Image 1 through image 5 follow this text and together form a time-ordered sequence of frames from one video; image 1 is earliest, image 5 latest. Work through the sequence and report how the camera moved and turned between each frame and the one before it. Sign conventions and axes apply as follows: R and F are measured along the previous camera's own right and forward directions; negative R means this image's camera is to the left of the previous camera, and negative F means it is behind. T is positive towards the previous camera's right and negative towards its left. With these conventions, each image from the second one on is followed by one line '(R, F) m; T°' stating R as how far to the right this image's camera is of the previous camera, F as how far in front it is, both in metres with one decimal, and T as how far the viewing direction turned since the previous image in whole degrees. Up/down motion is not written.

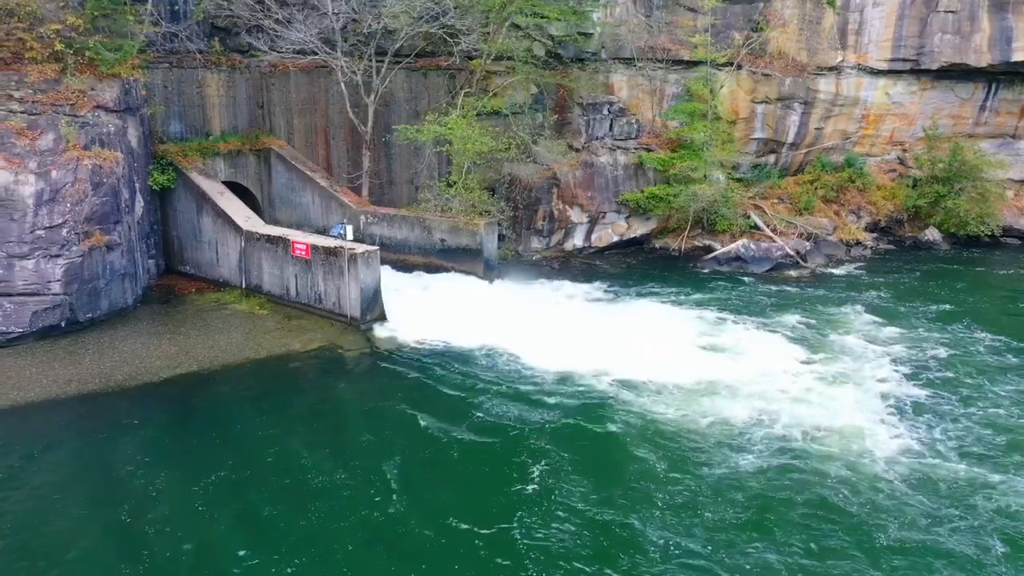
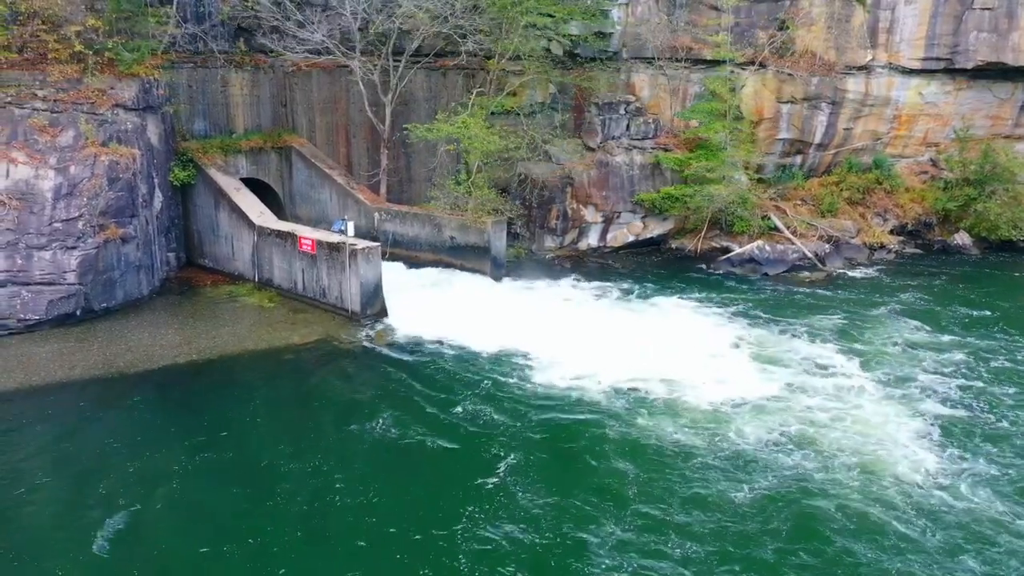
(+1.2, -0.1) m; -4°
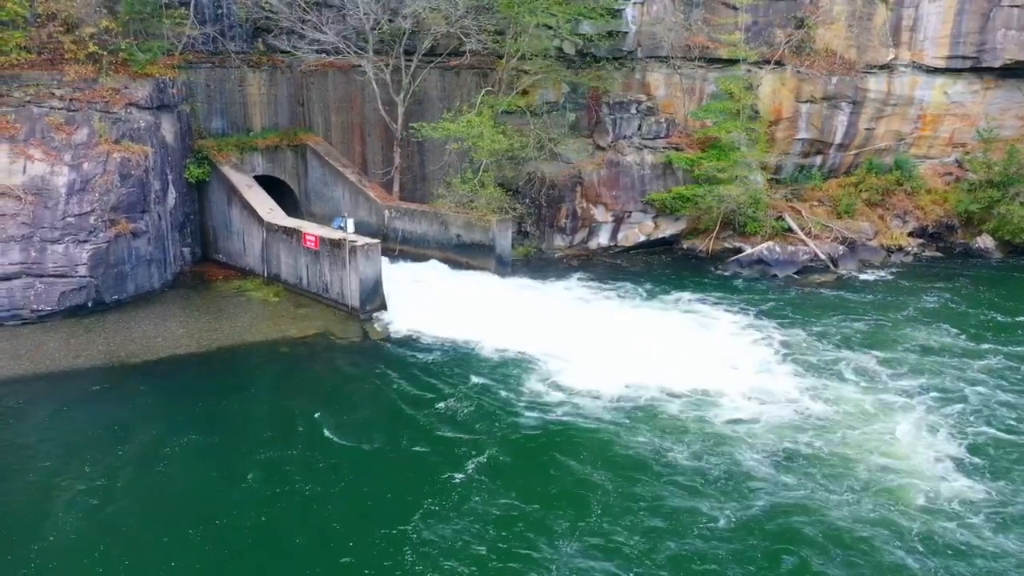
(+1.0, -0.1) m; -3°
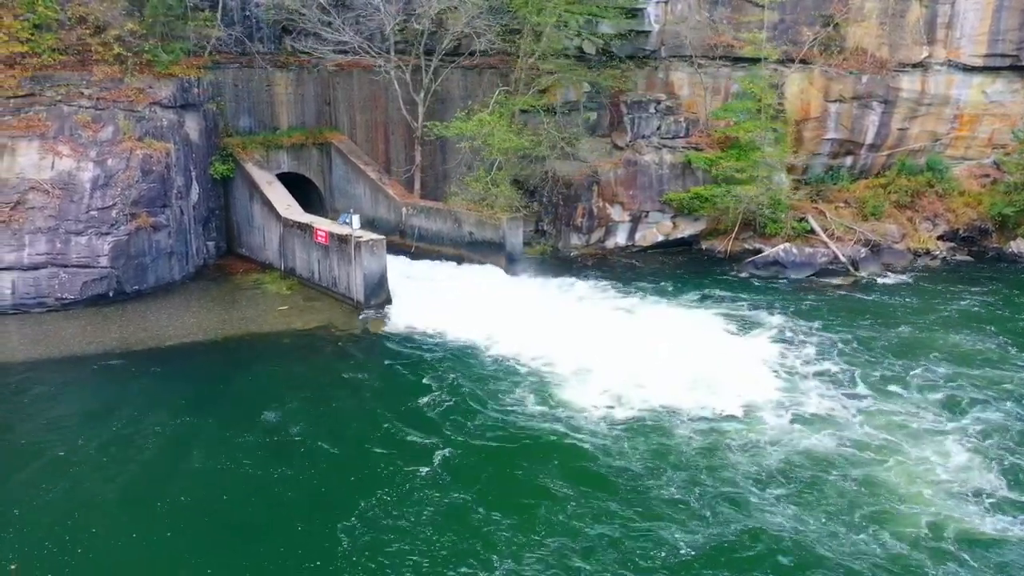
(+1.3, -0.1) m; -4°
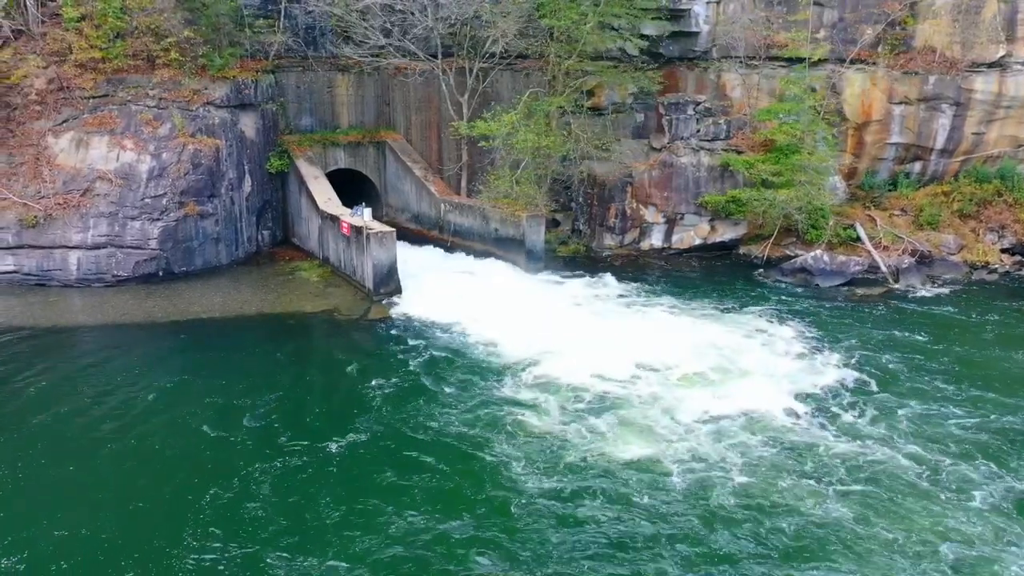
(+3.3, -0.3) m; -10°
